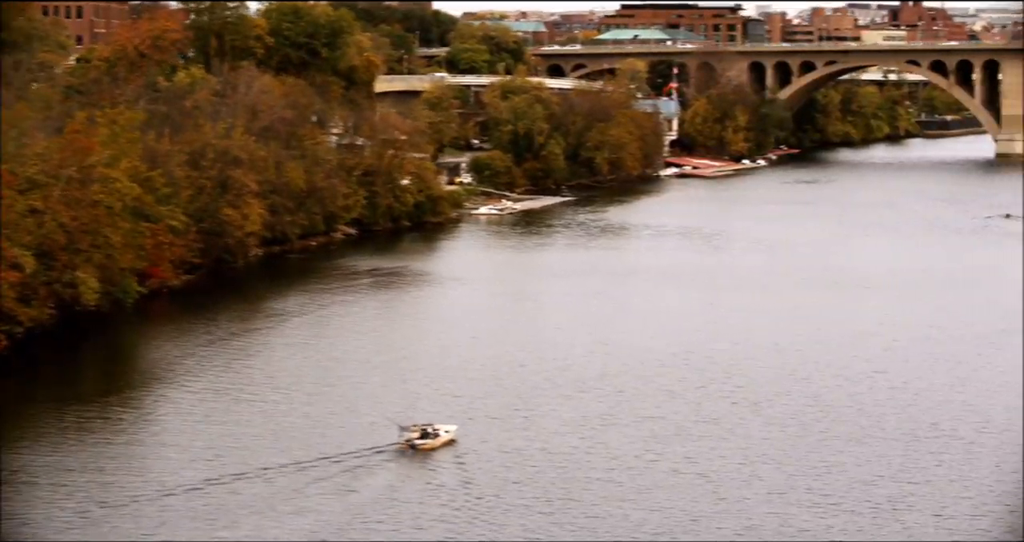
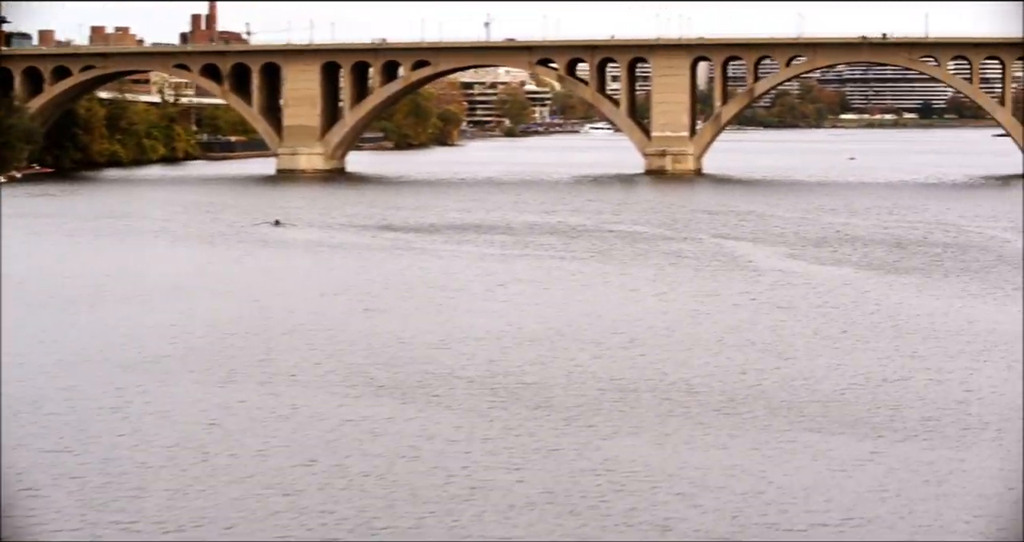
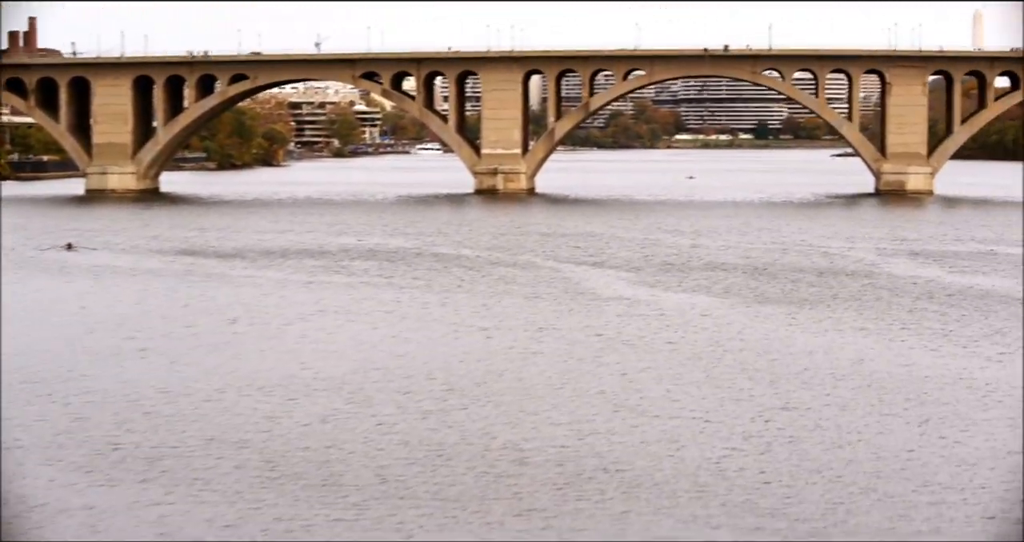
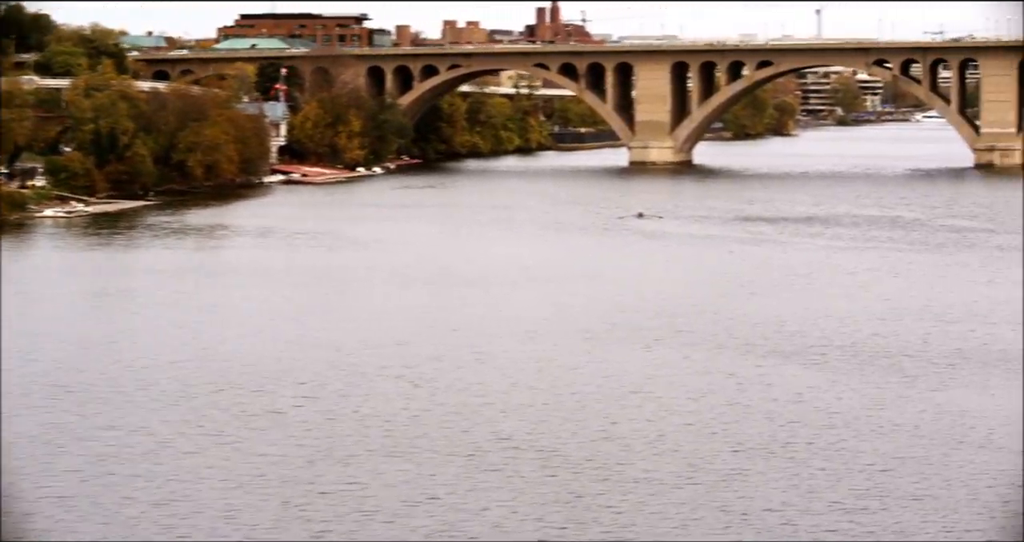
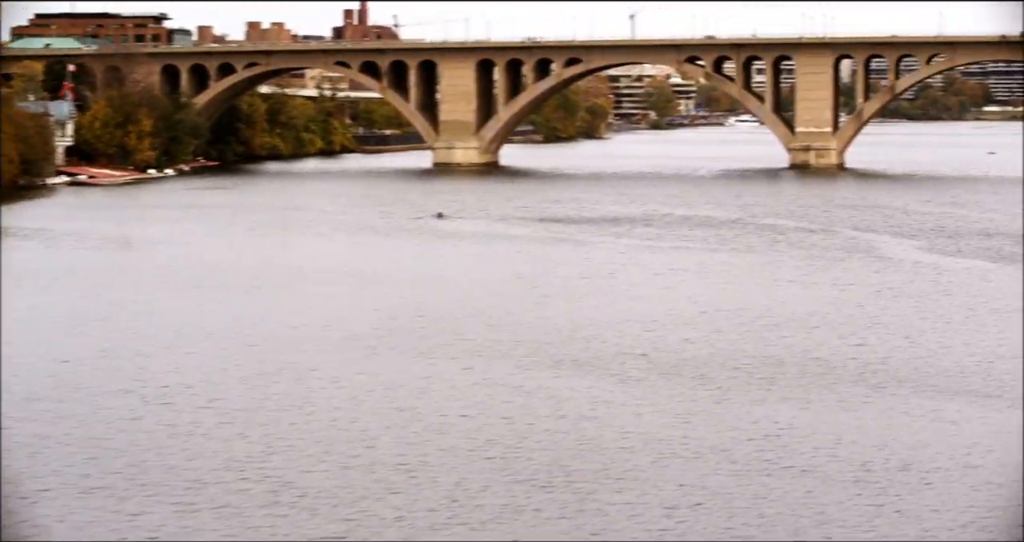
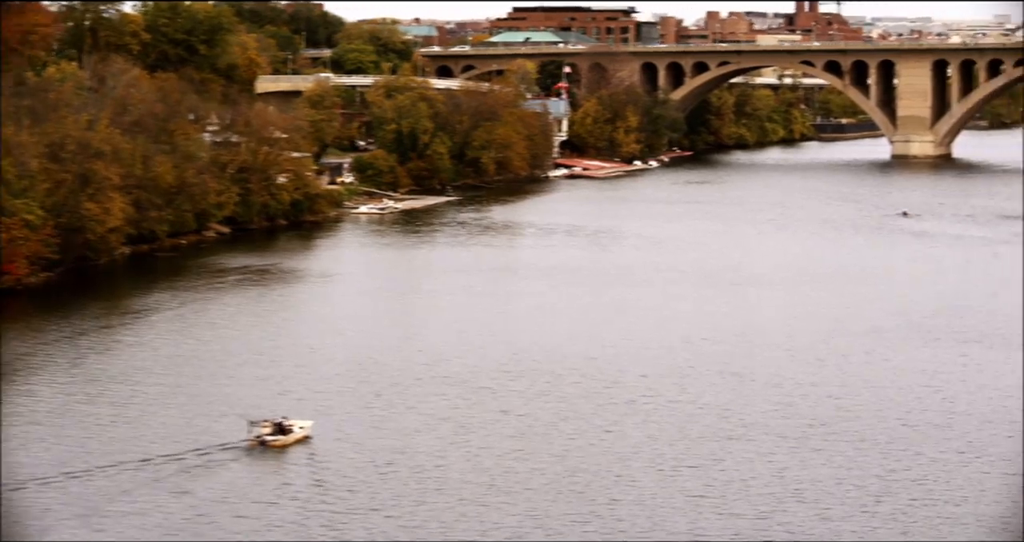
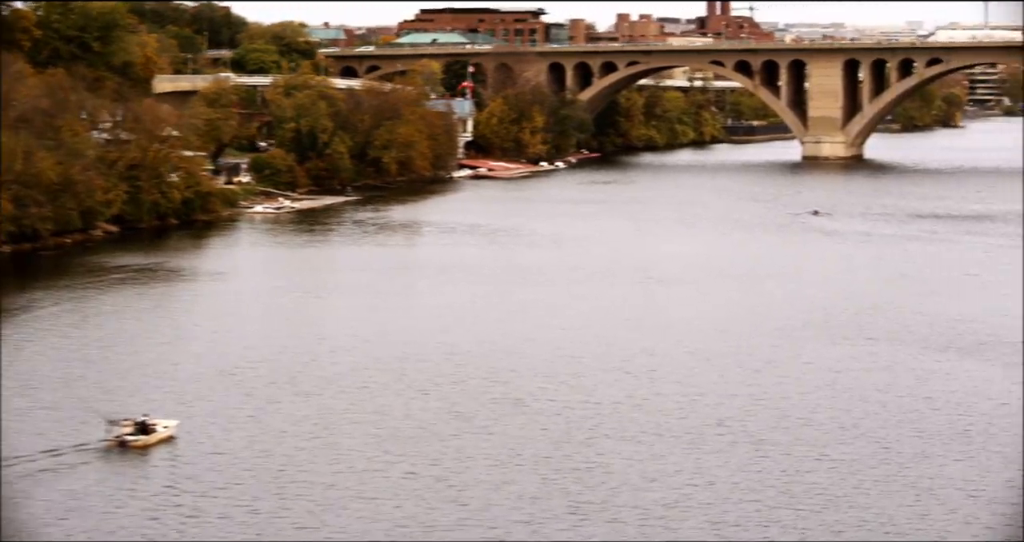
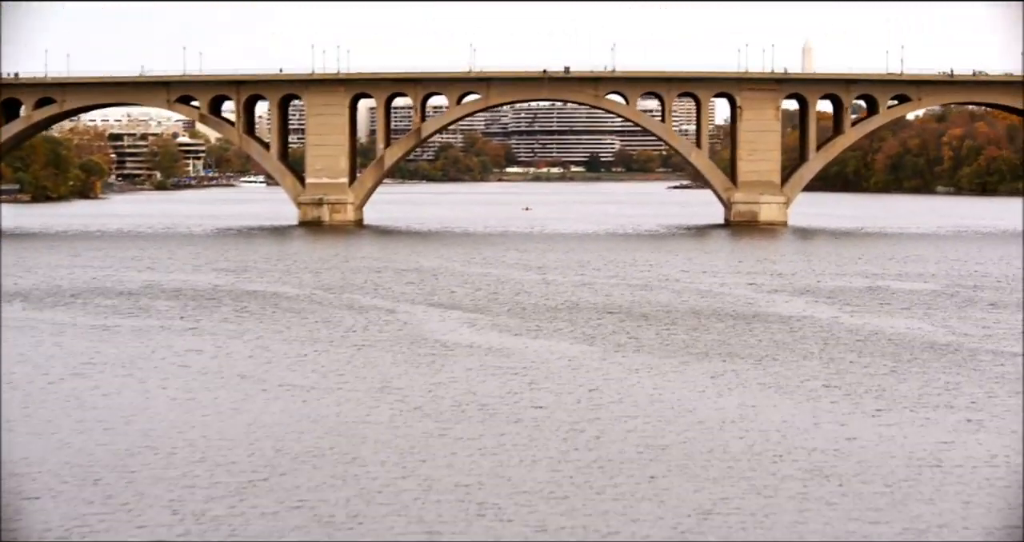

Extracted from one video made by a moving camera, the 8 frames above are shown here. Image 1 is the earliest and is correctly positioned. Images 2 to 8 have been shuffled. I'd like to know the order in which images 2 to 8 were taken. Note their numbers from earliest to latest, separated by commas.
6, 7, 4, 5, 2, 3, 8
